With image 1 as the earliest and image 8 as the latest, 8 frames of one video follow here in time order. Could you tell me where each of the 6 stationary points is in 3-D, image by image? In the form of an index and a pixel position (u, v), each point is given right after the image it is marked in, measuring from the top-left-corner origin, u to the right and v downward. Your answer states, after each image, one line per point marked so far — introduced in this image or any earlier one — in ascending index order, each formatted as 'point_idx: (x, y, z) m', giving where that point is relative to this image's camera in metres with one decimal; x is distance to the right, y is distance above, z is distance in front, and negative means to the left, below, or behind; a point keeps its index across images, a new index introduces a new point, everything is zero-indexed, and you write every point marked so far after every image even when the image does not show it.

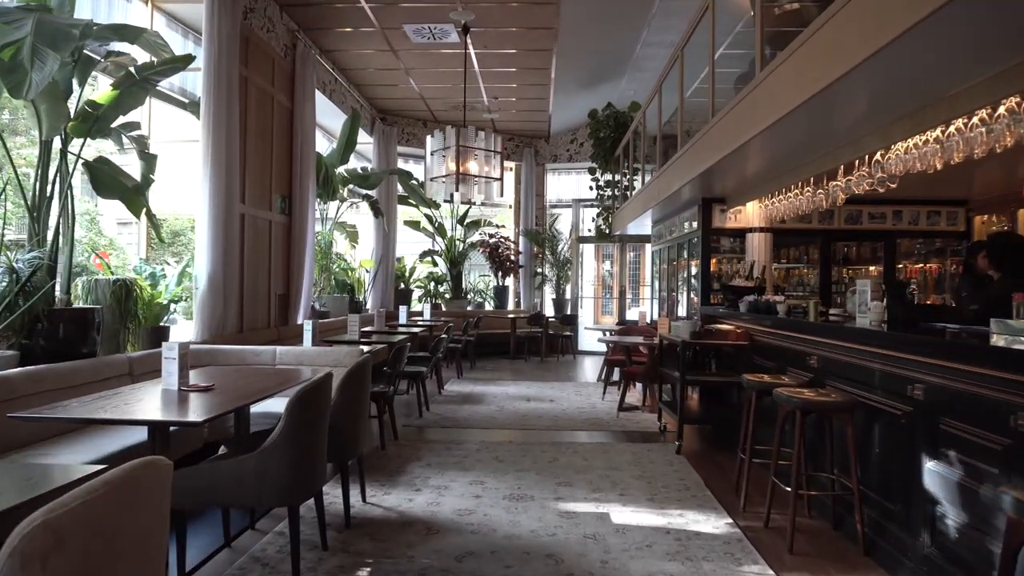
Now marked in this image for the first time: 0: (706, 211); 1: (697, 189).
0: (+1.6, +0.7, +5.6) m
1: (+1.5, +0.8, +5.6) m
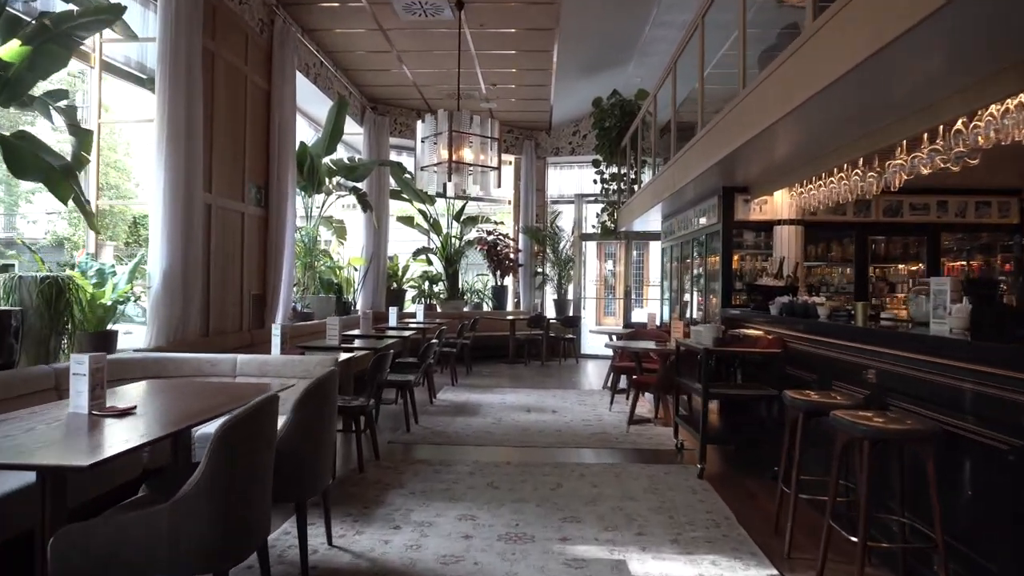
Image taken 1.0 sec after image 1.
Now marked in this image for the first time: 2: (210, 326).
0: (+1.6, +0.7, +5.0) m
1: (+1.5, +0.8, +5.0) m
2: (-2.3, -0.3, +5.1) m
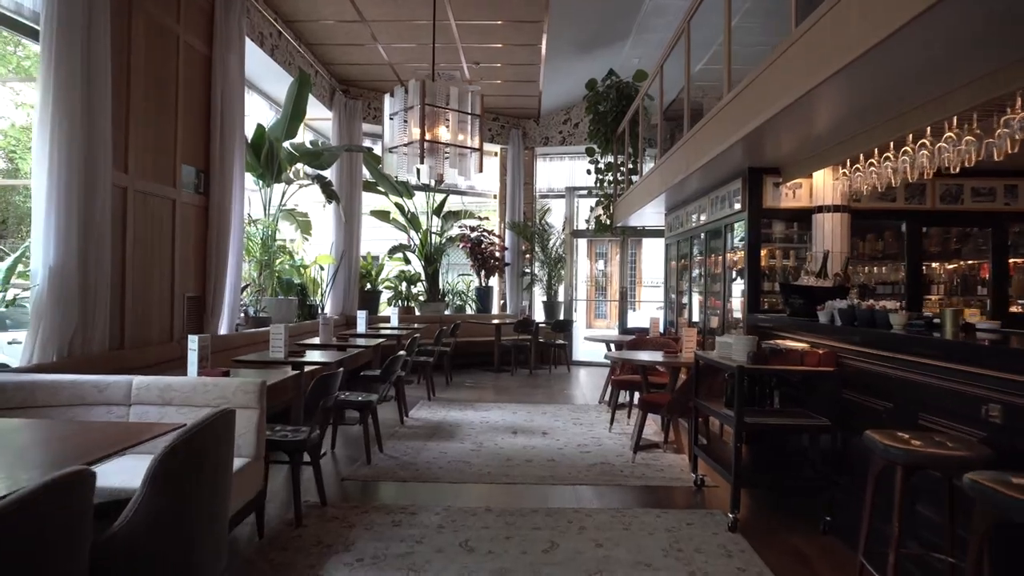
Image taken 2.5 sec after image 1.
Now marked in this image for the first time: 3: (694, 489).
0: (+1.5, +0.7, +4.2) m
1: (+1.4, +0.8, +4.2) m
2: (-2.4, -0.3, +4.2) m
3: (+1.0, -1.1, +3.8) m
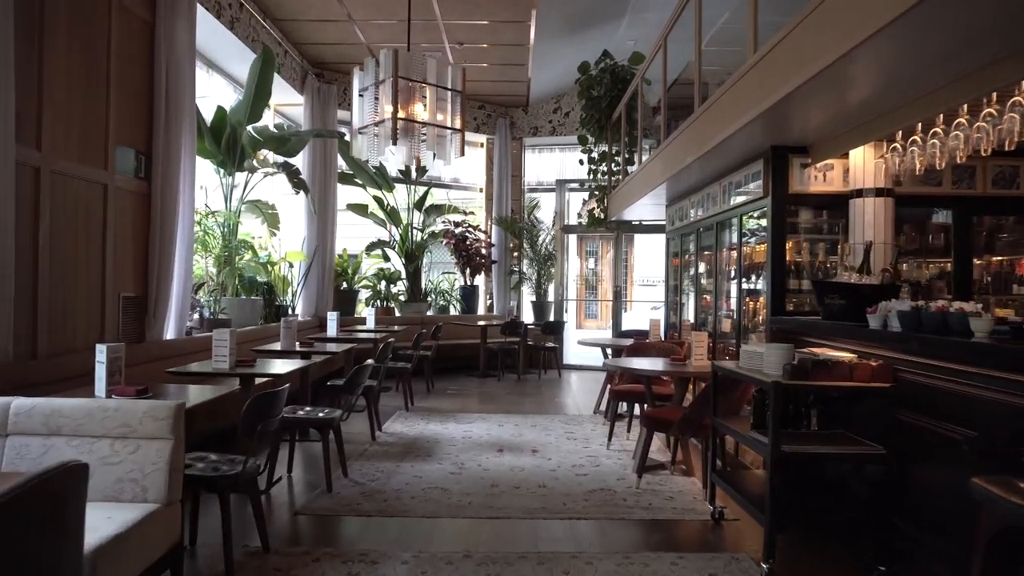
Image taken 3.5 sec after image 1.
0: (+1.4, +0.7, +3.6) m
1: (+1.3, +0.8, +3.6) m
2: (-2.4, -0.3, +3.5) m
3: (+0.9, -1.1, +3.2) m
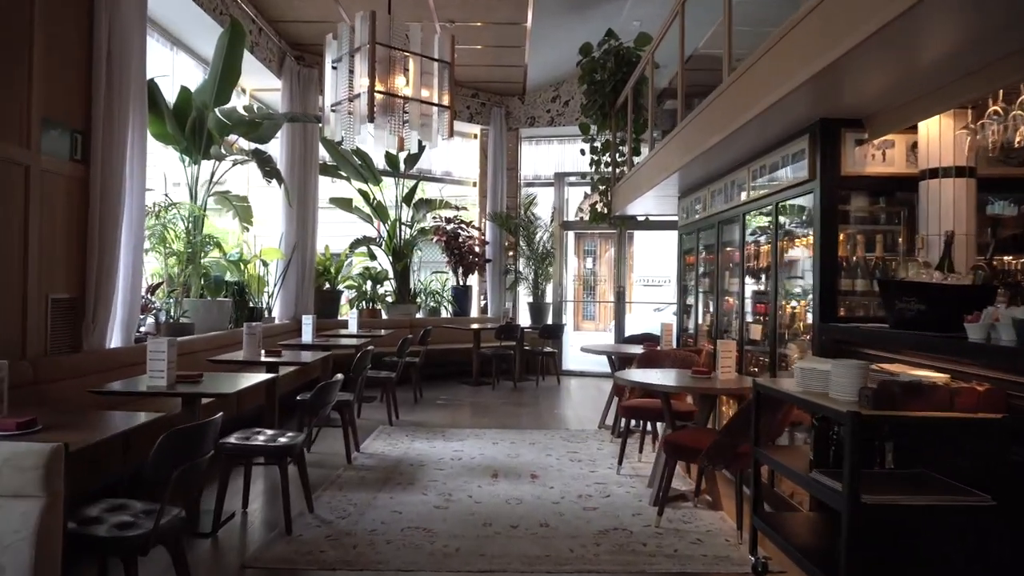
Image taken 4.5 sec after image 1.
0: (+1.4, +0.7, +3.0) m
1: (+1.3, +0.8, +3.0) m
2: (-2.5, -0.3, +2.9) m
3: (+0.9, -1.1, +2.6) m
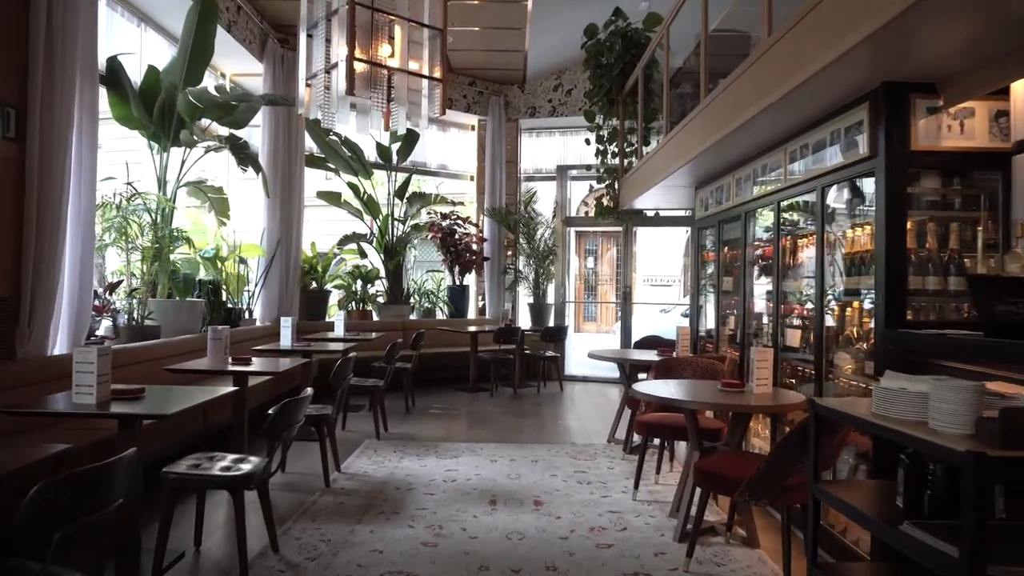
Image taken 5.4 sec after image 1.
0: (+1.4, +0.7, +2.5) m
1: (+1.3, +0.8, +2.5) m
2: (-2.5, -0.3, +2.4) m
3: (+0.9, -1.1, +2.1) m
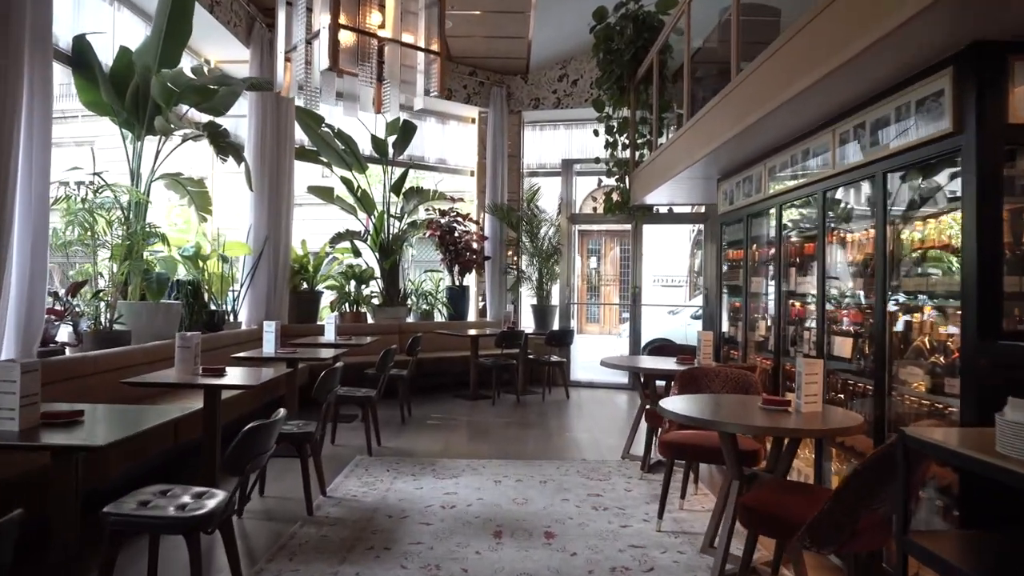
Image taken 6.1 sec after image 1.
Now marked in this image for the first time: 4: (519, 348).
0: (+1.5, +0.7, +2.1) m
1: (+1.3, +0.8, +2.0) m
2: (-2.4, -0.3, +2.0) m
3: (+1.0, -1.1, +1.7) m
4: (+0.1, -0.6, +7.0) m
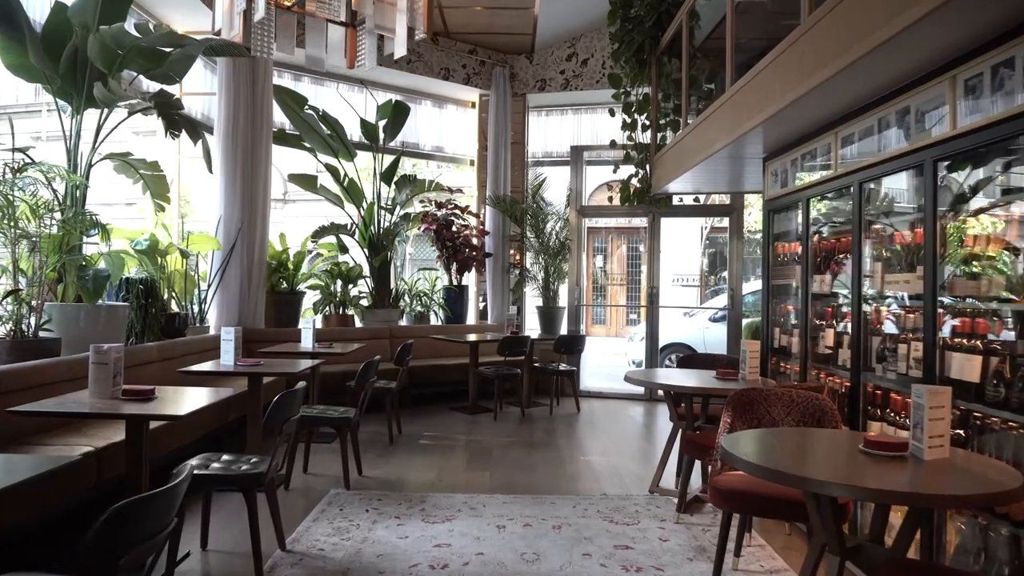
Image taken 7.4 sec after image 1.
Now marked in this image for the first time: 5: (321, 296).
0: (+1.5, +0.7, +1.3) m
1: (+1.4, +0.8, +1.3) m
2: (-2.4, -0.3, +1.2) m
3: (+1.0, -1.1, +1.0) m
4: (+0.1, -0.6, +6.2) m
5: (-1.8, -0.1, +6.6) m
